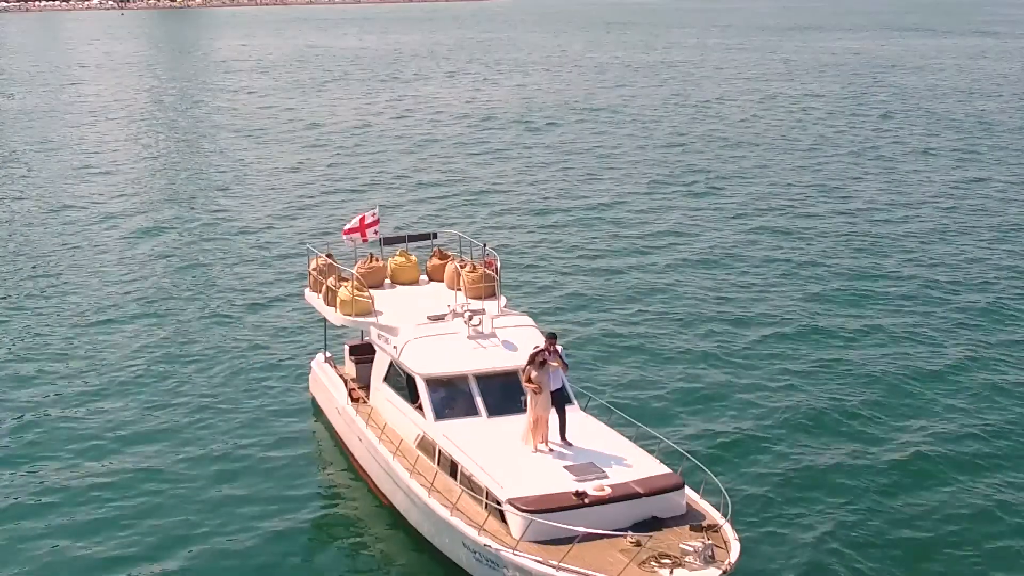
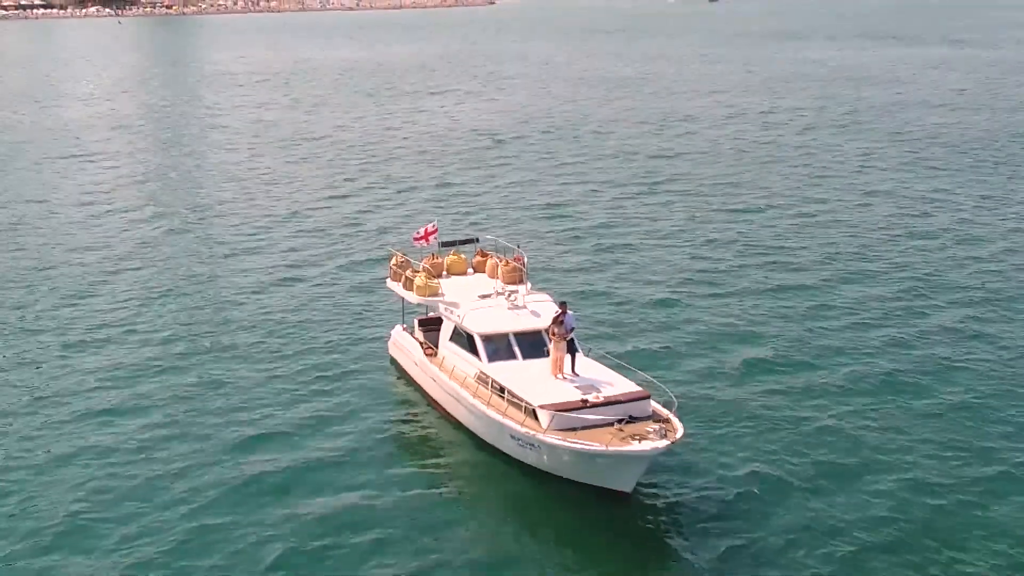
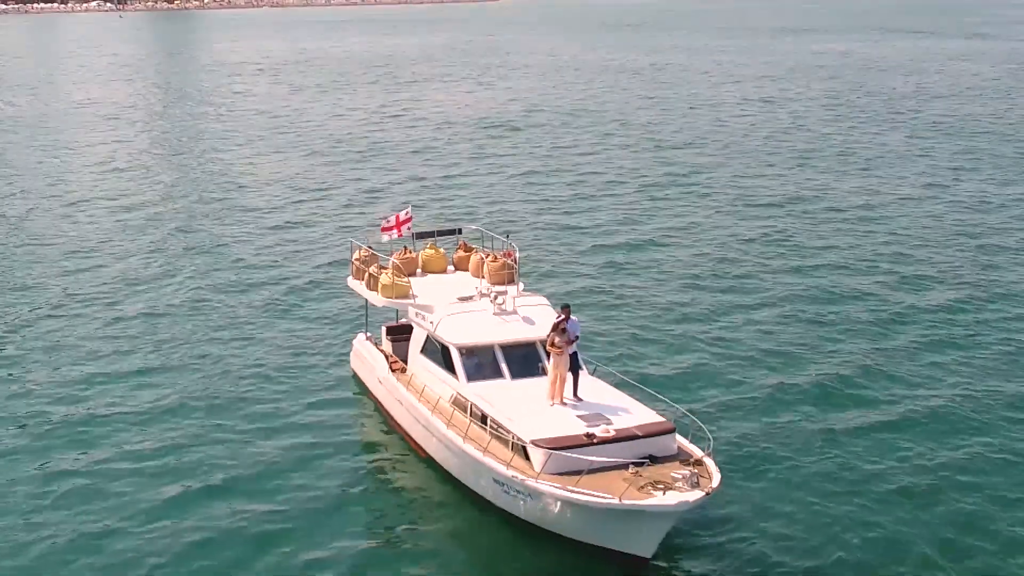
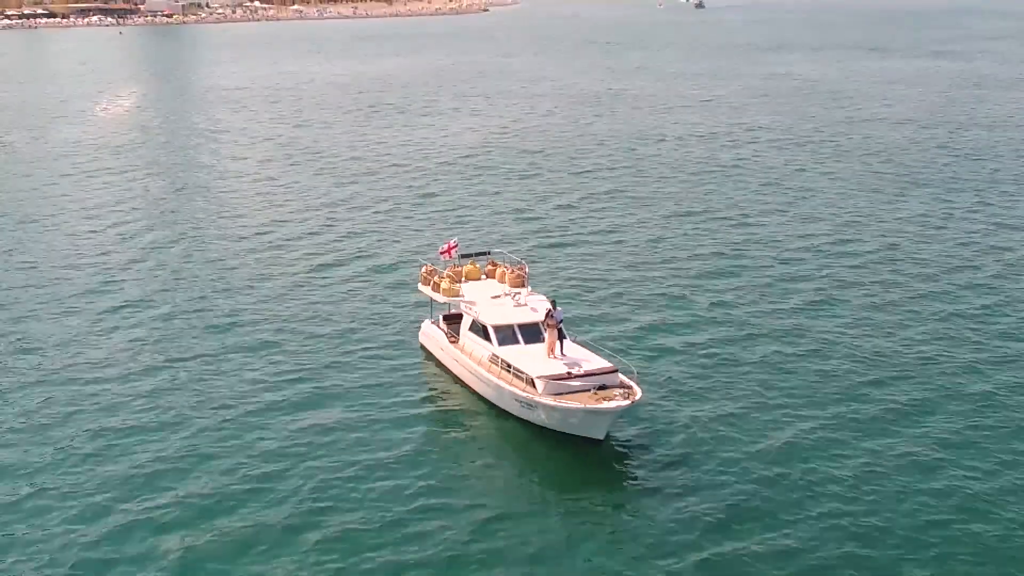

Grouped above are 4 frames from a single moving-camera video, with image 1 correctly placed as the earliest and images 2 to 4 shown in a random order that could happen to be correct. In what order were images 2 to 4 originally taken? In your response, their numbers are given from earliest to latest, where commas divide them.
3, 2, 4
